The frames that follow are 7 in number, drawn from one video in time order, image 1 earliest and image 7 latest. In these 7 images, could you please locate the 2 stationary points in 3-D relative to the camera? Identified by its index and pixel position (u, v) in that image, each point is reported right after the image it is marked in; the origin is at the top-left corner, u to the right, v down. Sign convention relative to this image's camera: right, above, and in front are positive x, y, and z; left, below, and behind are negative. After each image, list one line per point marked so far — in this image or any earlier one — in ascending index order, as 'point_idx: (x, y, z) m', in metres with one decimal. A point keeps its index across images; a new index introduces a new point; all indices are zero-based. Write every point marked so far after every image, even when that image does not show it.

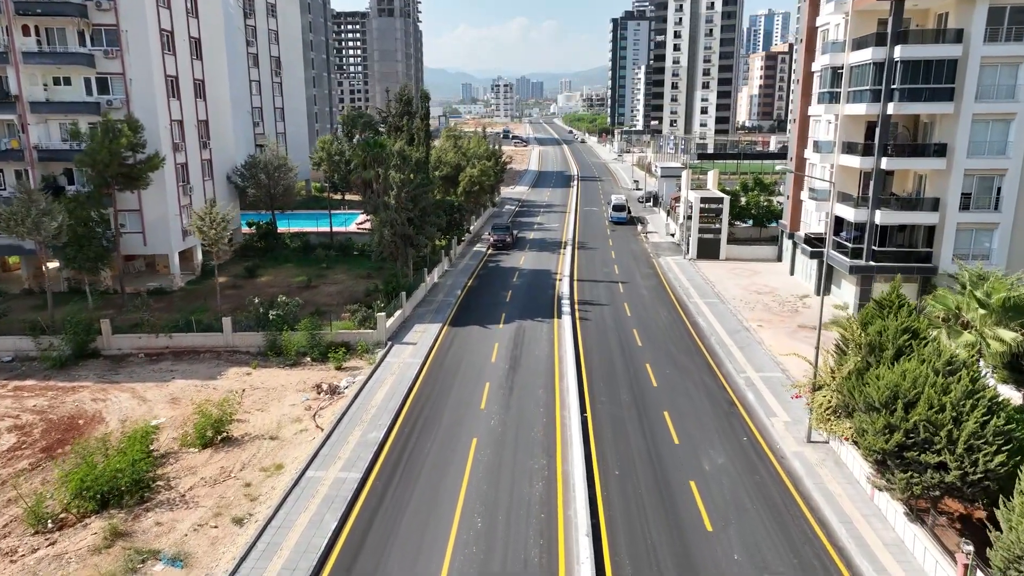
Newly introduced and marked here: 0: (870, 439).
0: (+7.6, -3.2, +16.3) m
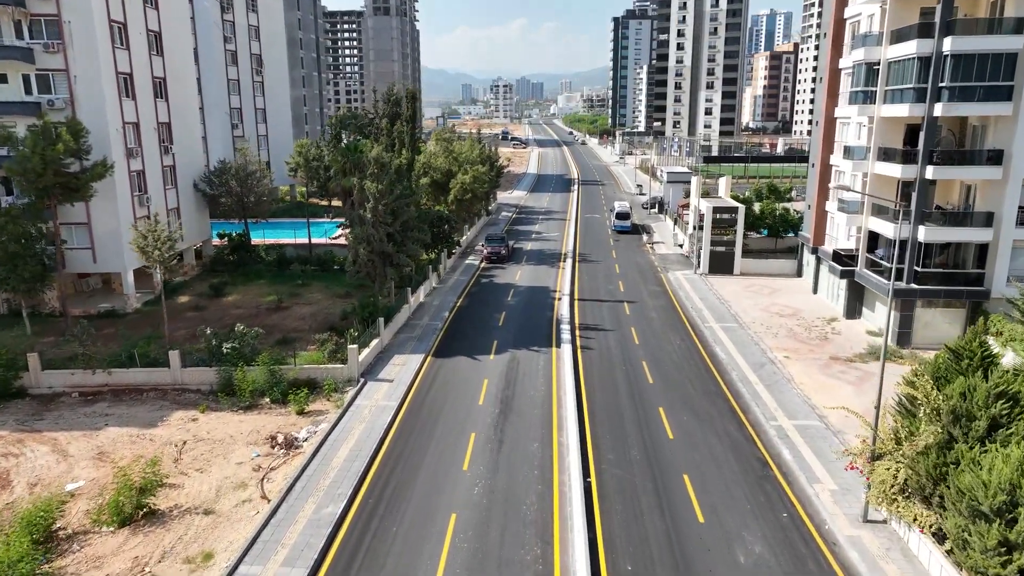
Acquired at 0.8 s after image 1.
0: (+7.2, -4.2, +12.1) m
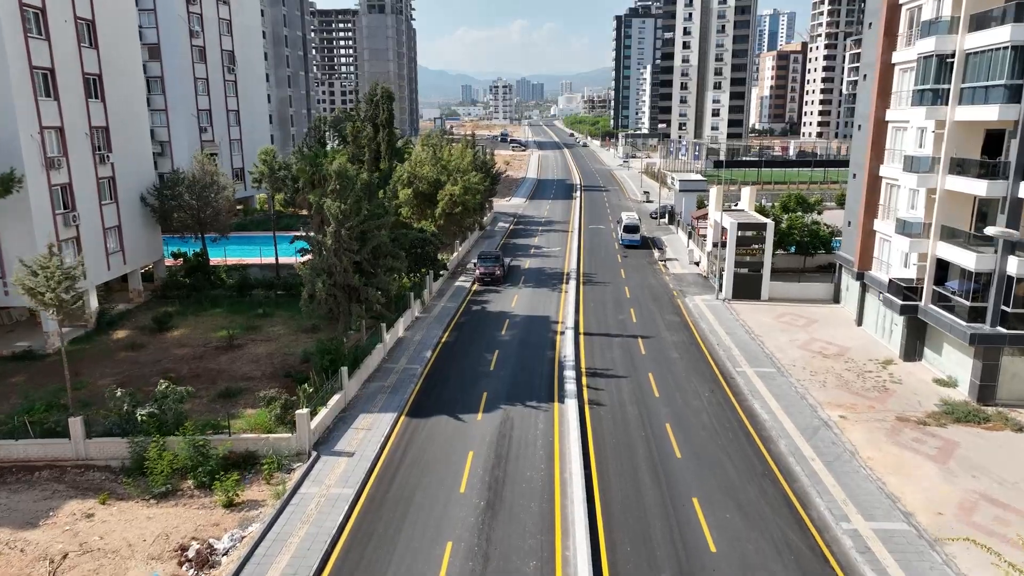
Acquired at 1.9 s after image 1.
0: (+7.0, -5.6, +6.3) m
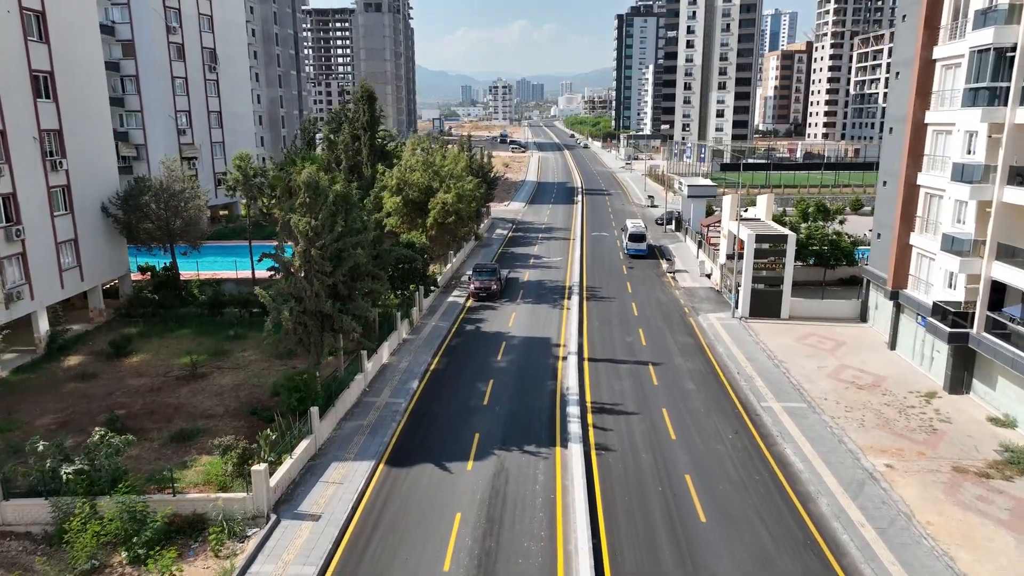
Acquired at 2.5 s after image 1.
0: (+6.9, -6.4, +2.9) m
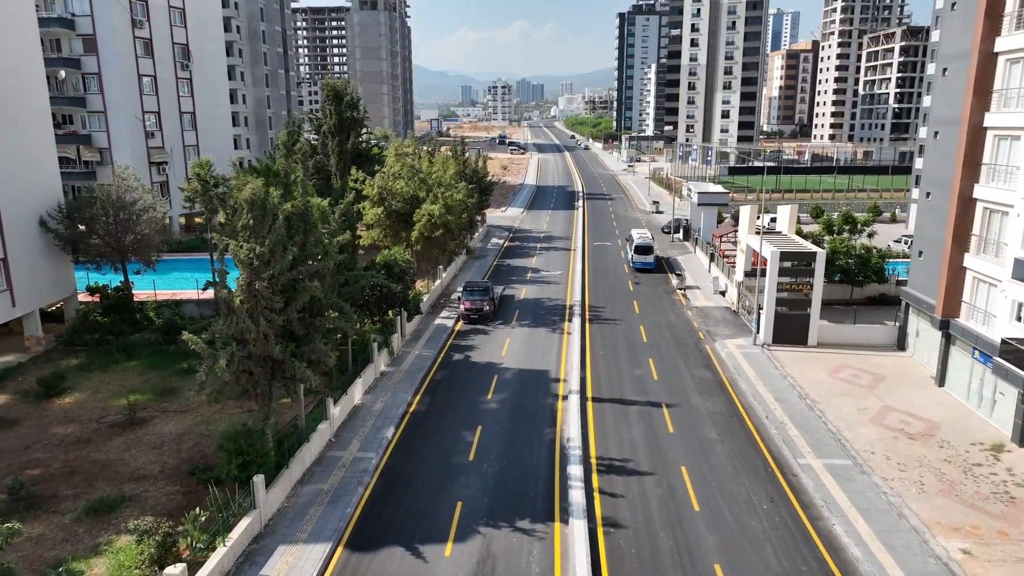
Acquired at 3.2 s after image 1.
0: (+6.6, -7.4, -1.2) m
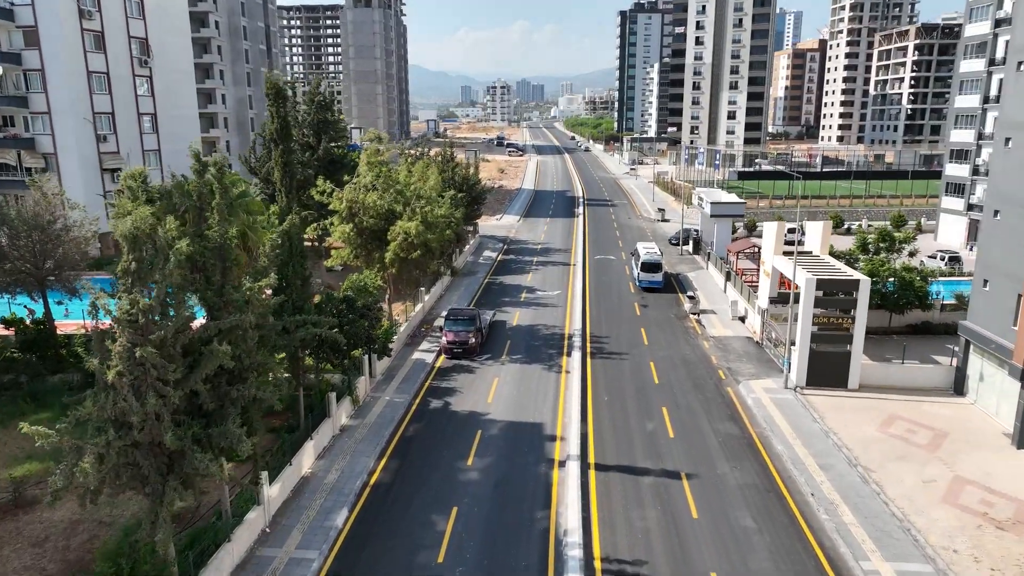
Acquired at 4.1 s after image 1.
0: (+6.2, -8.5, -6.1) m
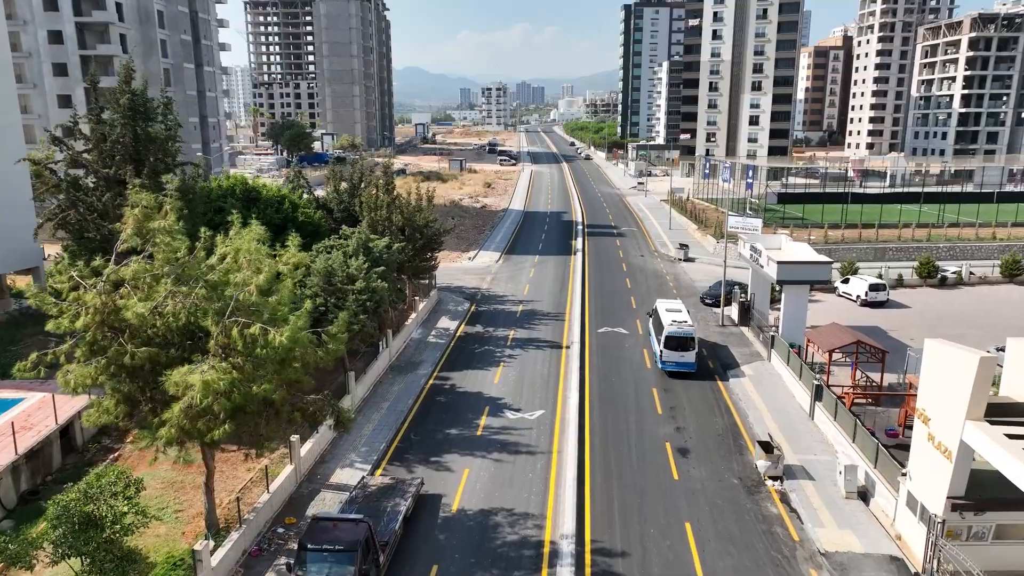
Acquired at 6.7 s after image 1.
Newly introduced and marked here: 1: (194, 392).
0: (+4.5, -12.5, -22.5) m
1: (-5.5, -1.8, +14.4) m
